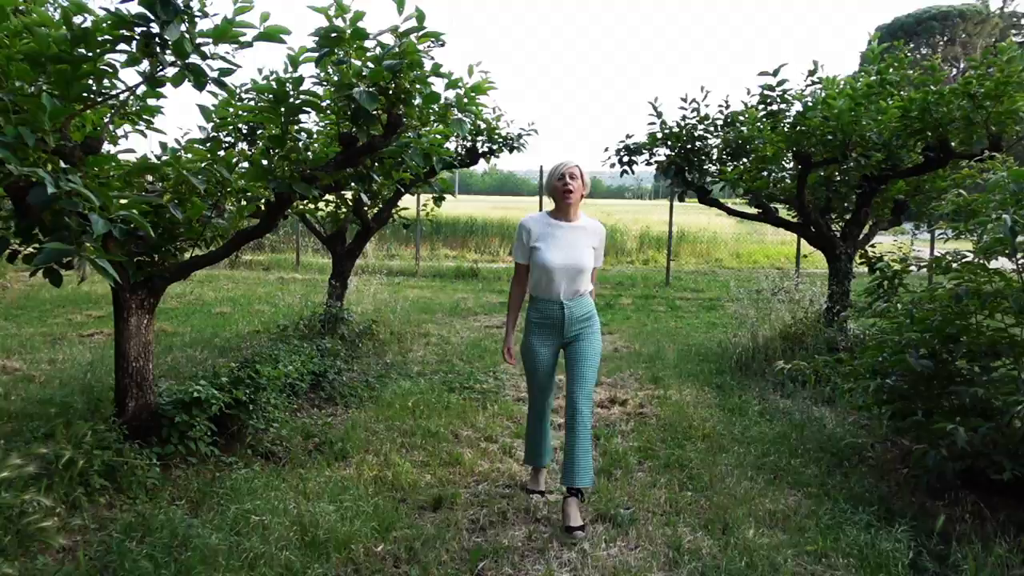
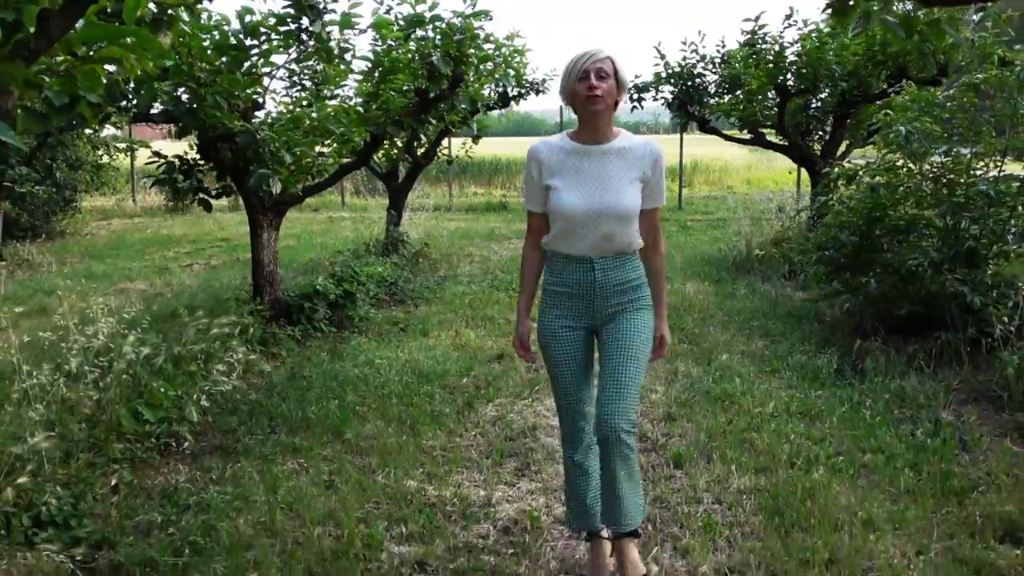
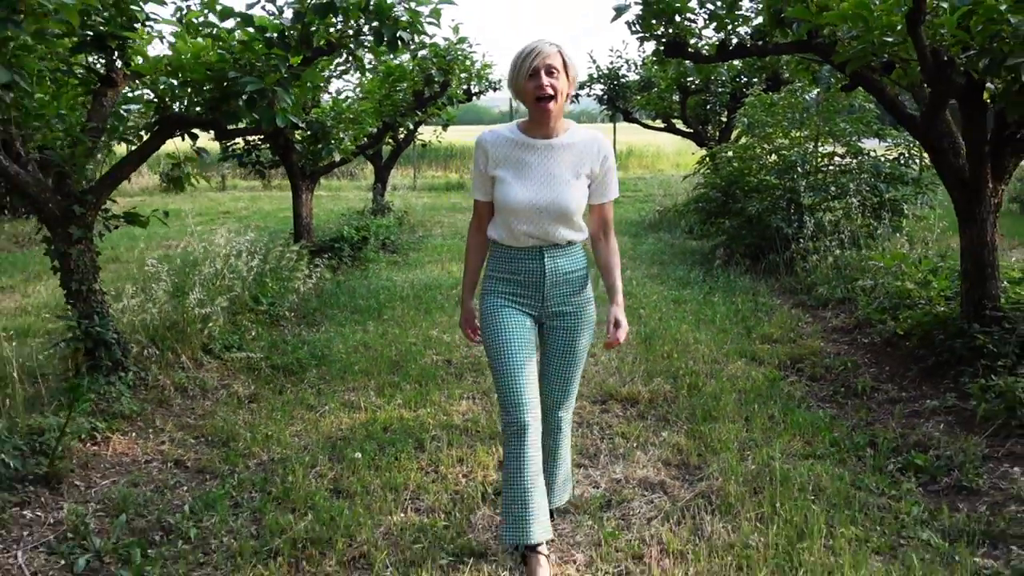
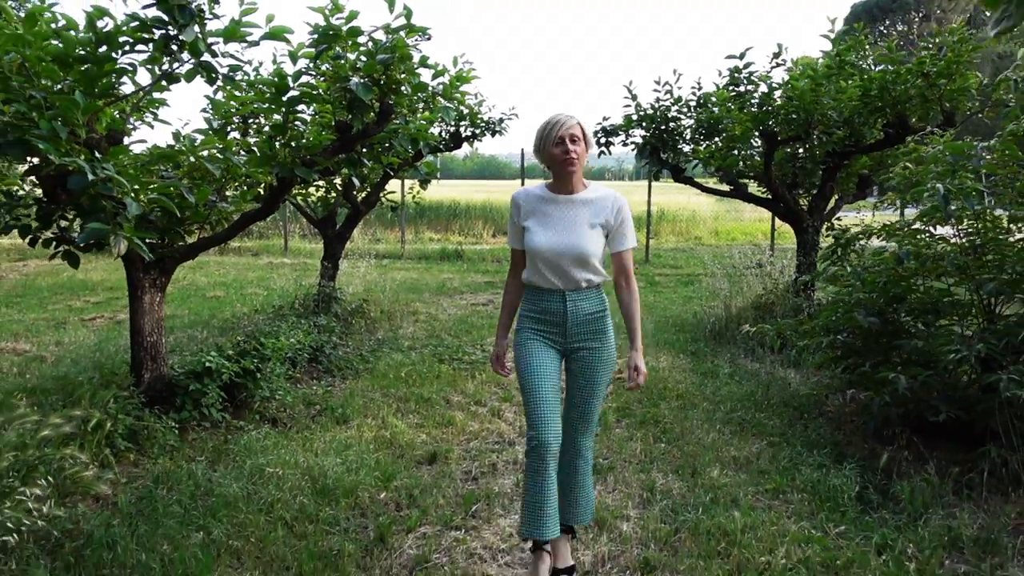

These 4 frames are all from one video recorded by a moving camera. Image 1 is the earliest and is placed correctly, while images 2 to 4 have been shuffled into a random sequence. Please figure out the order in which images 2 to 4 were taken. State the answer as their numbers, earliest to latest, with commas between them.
4, 2, 3
